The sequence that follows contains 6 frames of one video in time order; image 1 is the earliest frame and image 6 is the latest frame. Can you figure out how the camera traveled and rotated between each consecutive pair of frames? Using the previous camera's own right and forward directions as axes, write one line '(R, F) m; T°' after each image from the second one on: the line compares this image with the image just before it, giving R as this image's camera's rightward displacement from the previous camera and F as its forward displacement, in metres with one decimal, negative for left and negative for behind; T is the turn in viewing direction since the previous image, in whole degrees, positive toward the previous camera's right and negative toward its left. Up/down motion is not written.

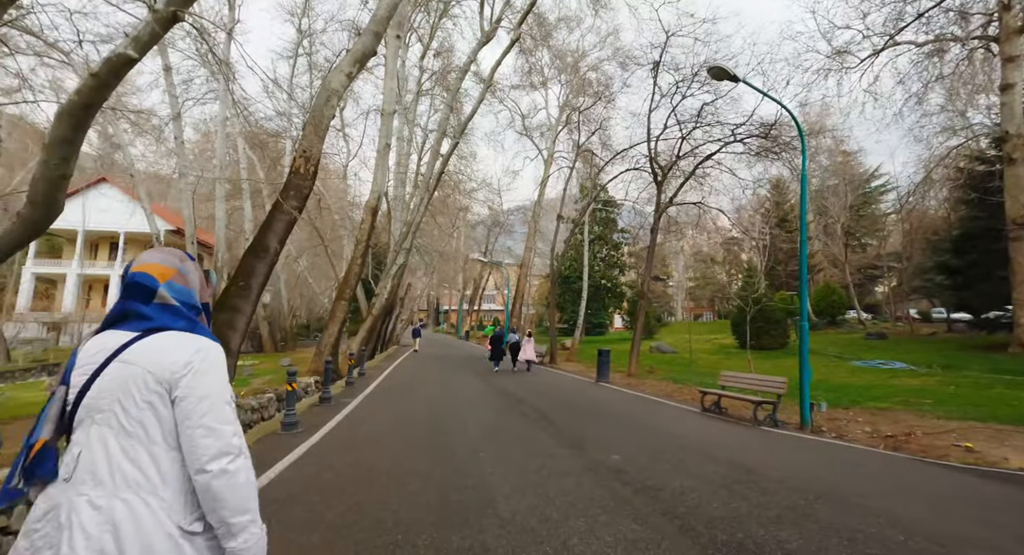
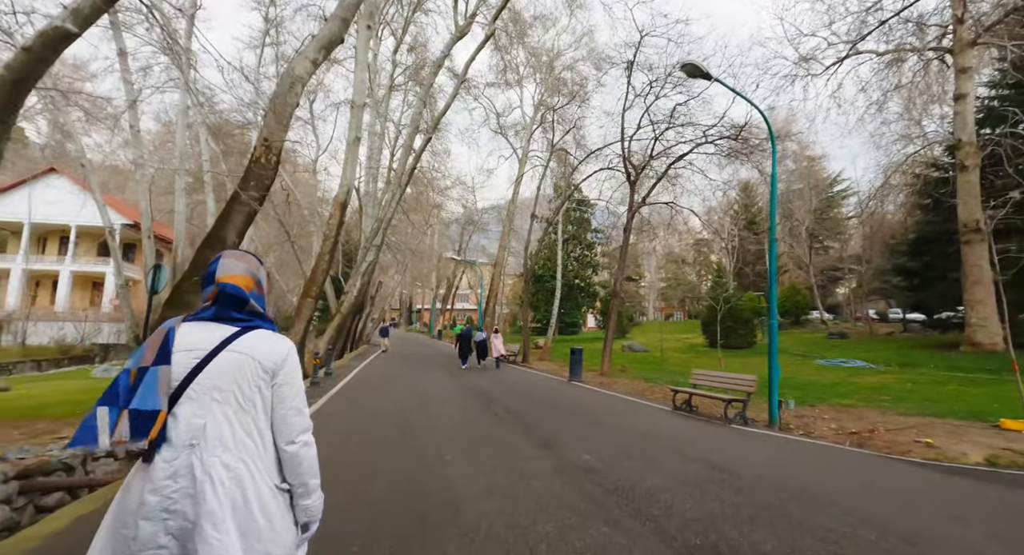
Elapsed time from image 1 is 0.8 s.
(0.0, +0.2) m; +3°
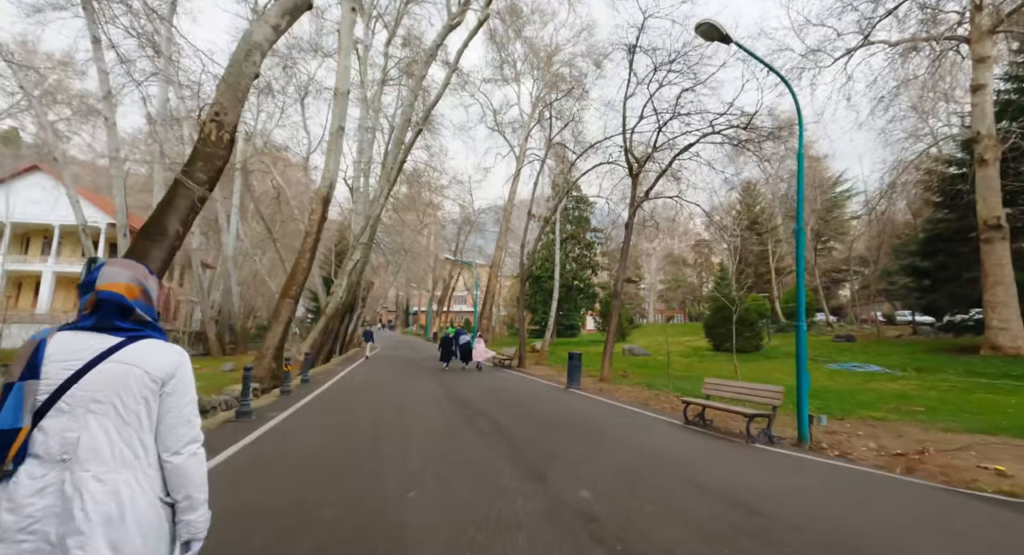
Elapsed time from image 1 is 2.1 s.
(+0.2, +1.1) m; 0°
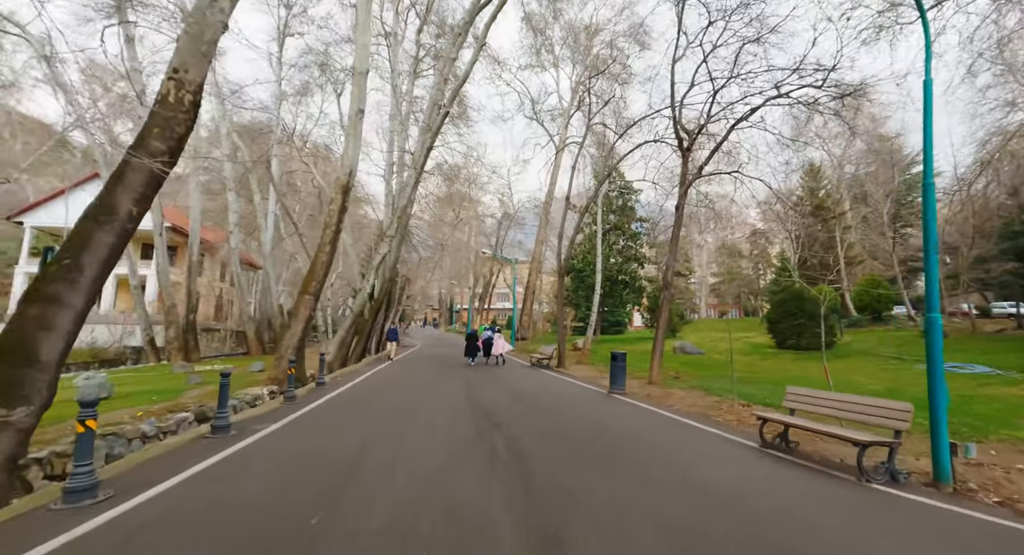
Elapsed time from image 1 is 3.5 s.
(+0.3, +1.6) m; -5°
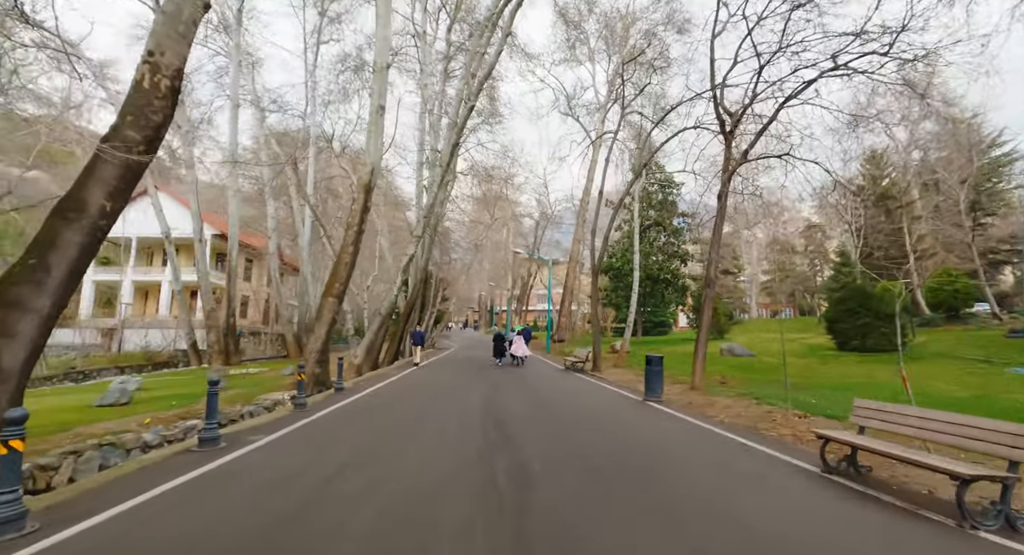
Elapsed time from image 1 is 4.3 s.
(+0.4, +0.9) m; -5°
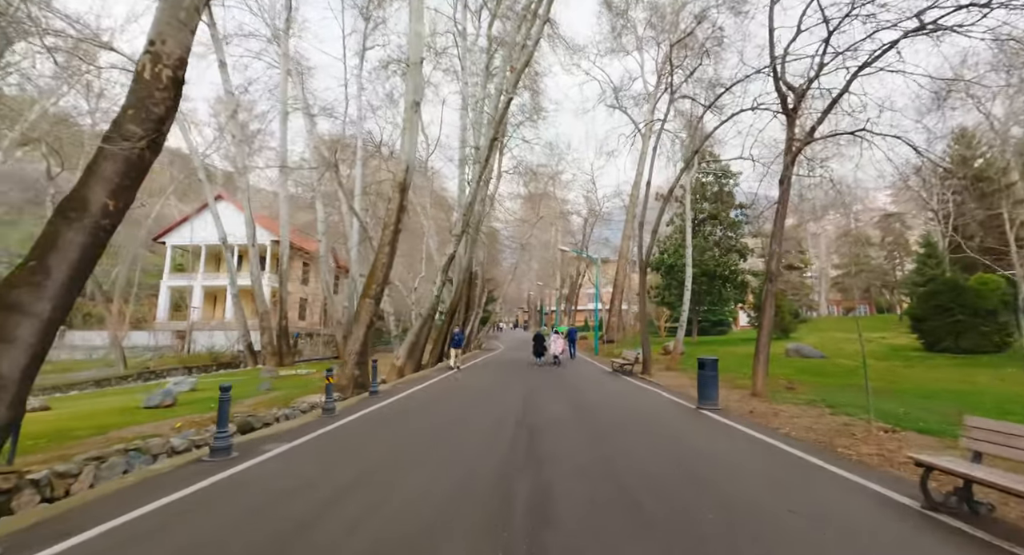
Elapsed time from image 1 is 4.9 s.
(+0.3, +0.7) m; -6°
